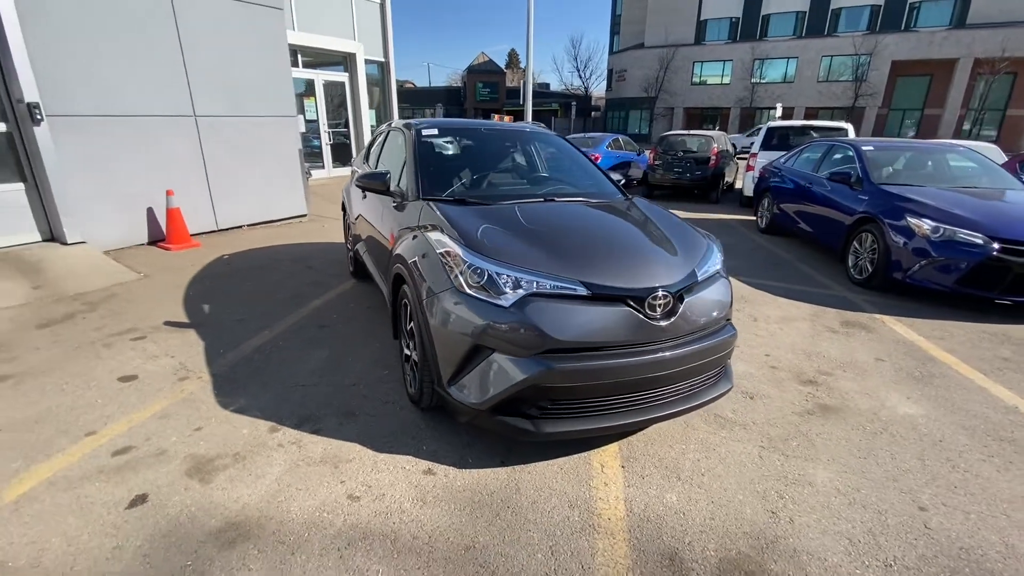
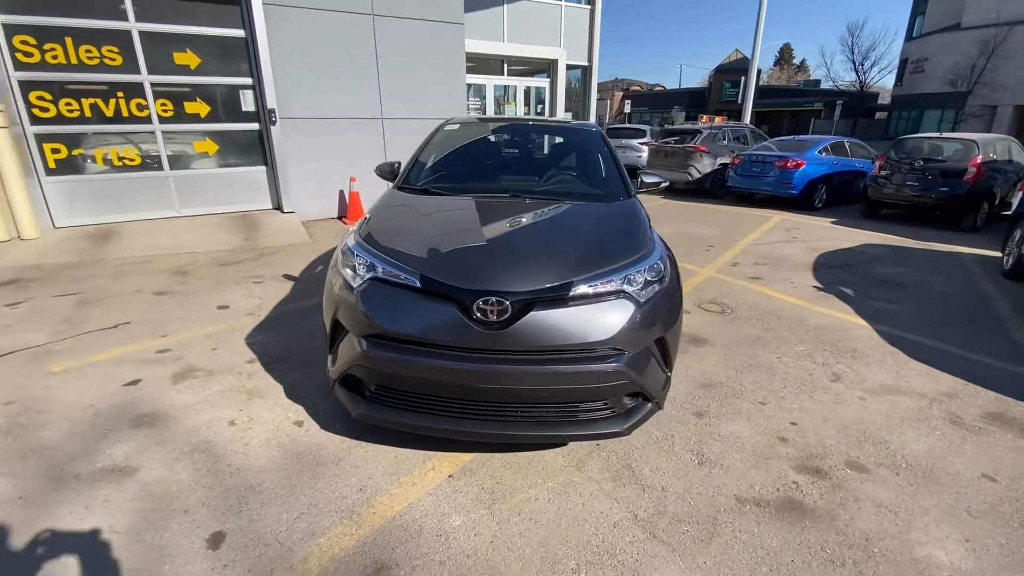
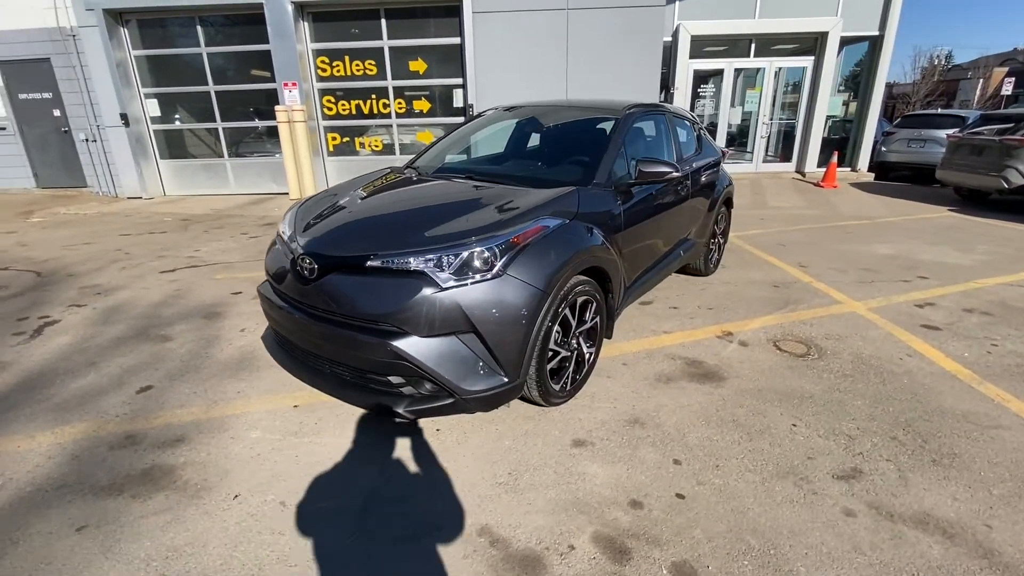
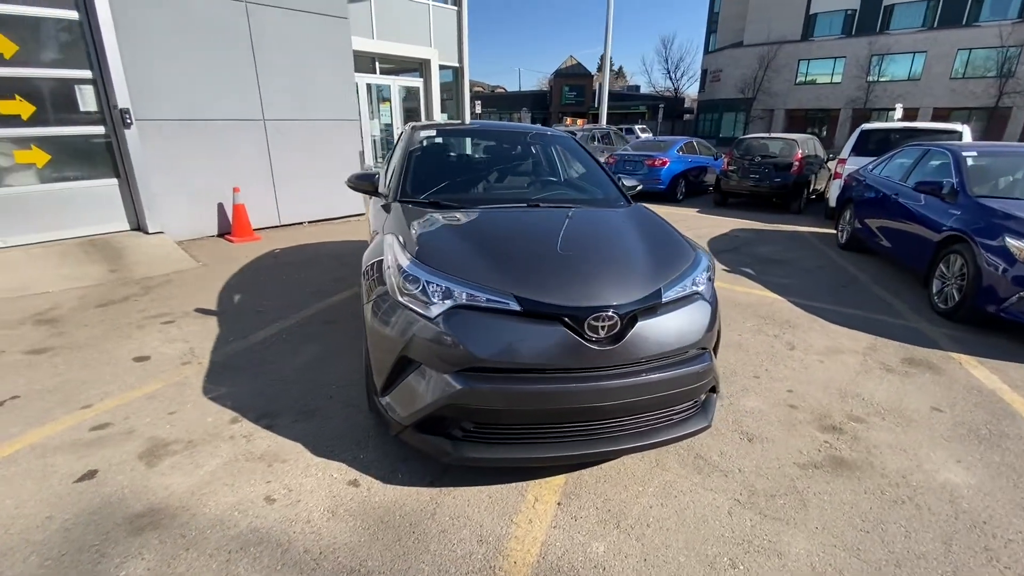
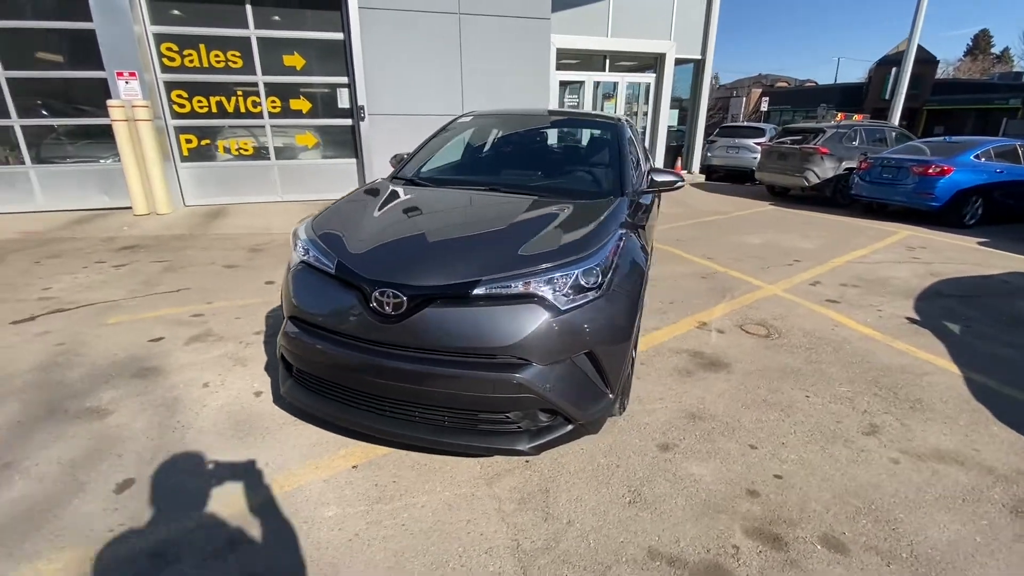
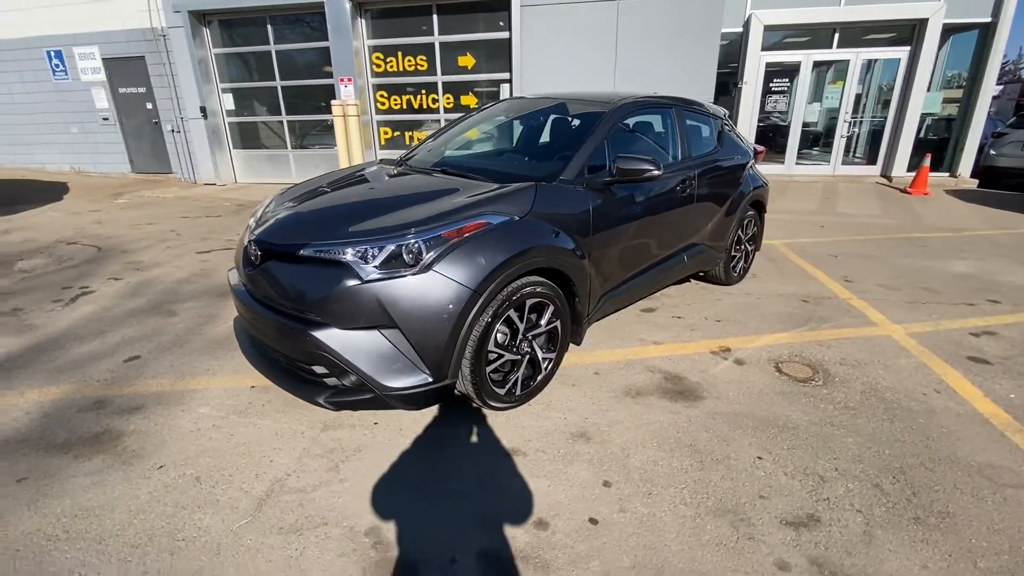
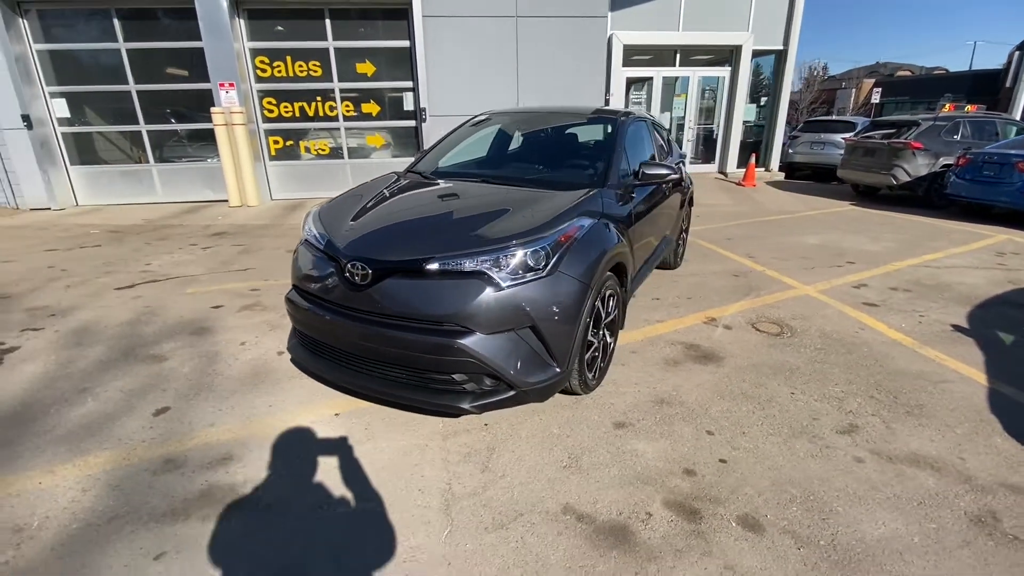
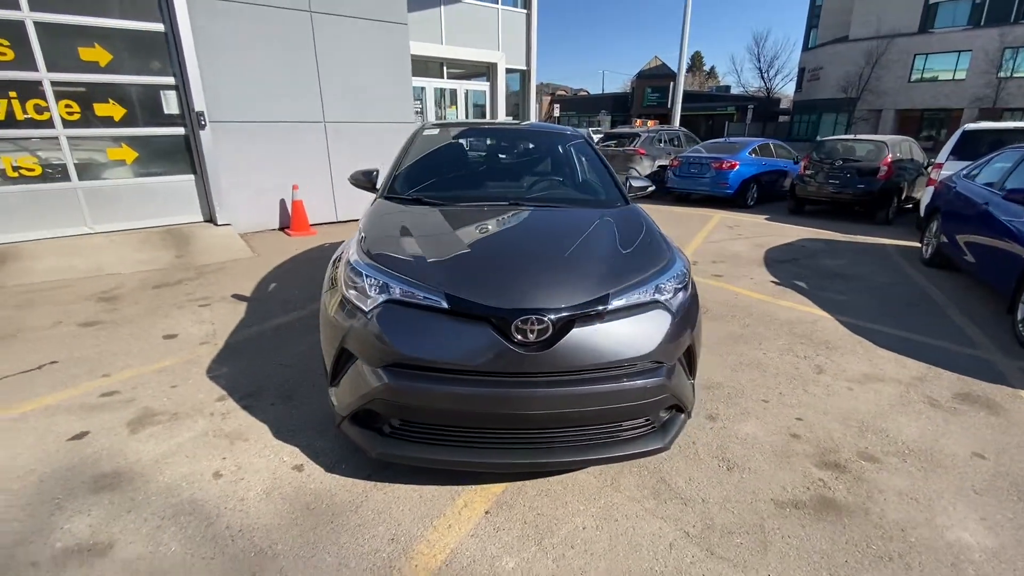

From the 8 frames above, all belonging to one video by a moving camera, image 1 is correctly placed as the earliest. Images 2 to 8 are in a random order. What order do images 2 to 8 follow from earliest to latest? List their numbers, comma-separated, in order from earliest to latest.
4, 8, 2, 5, 7, 3, 6
